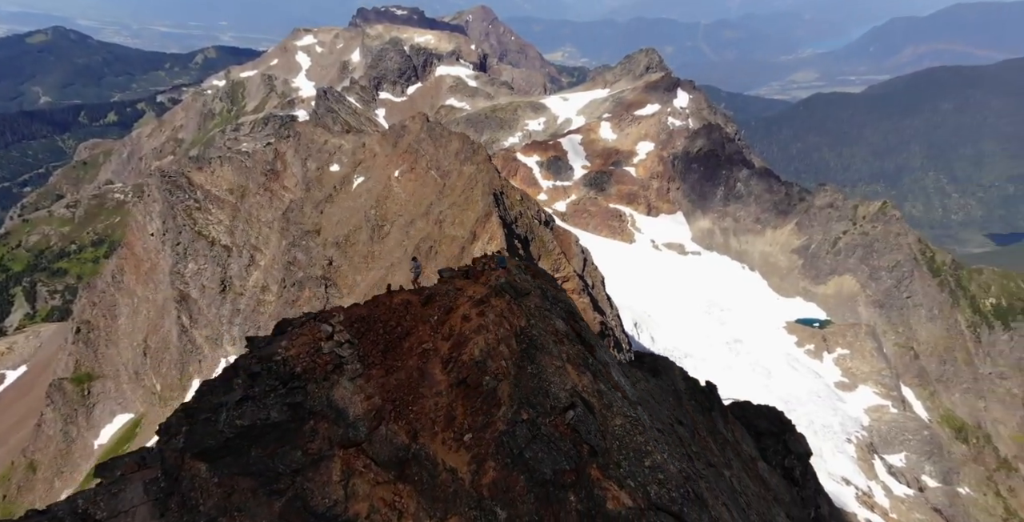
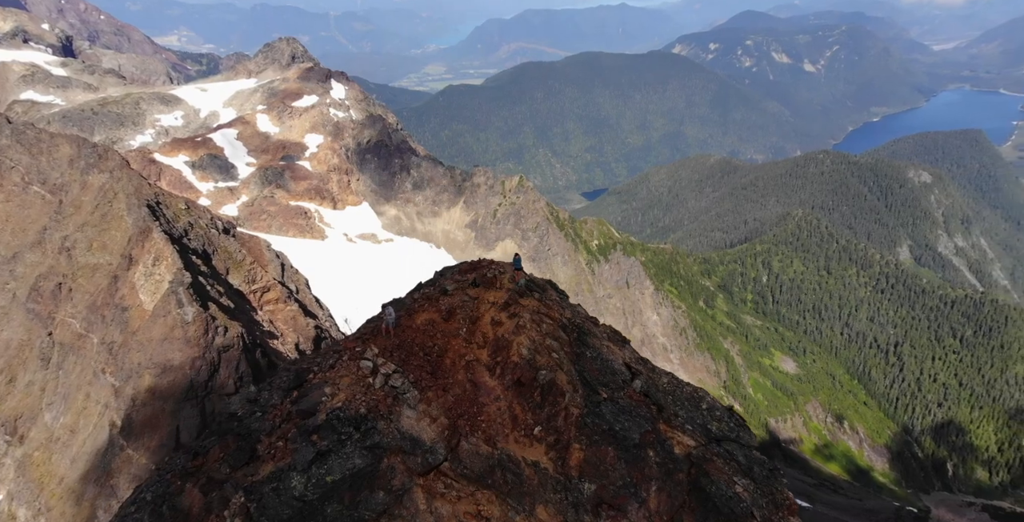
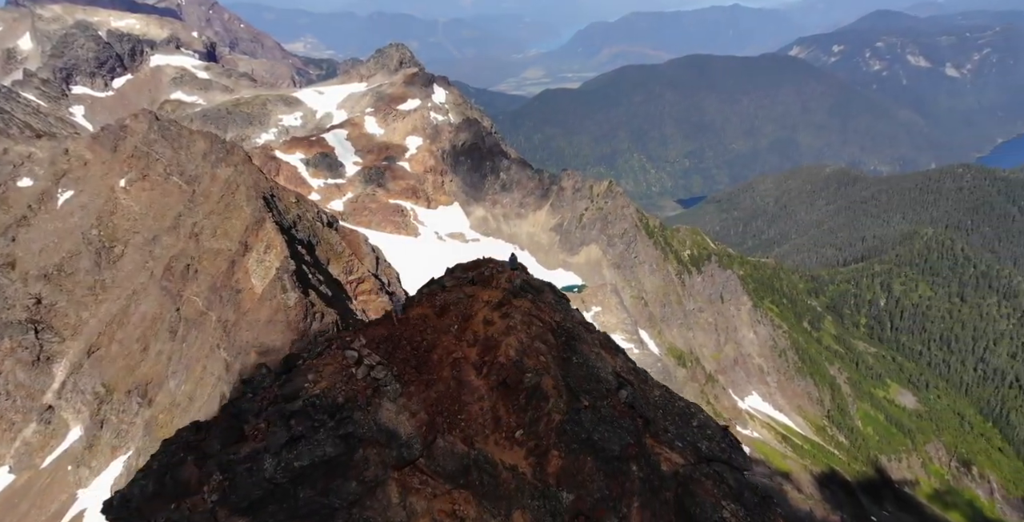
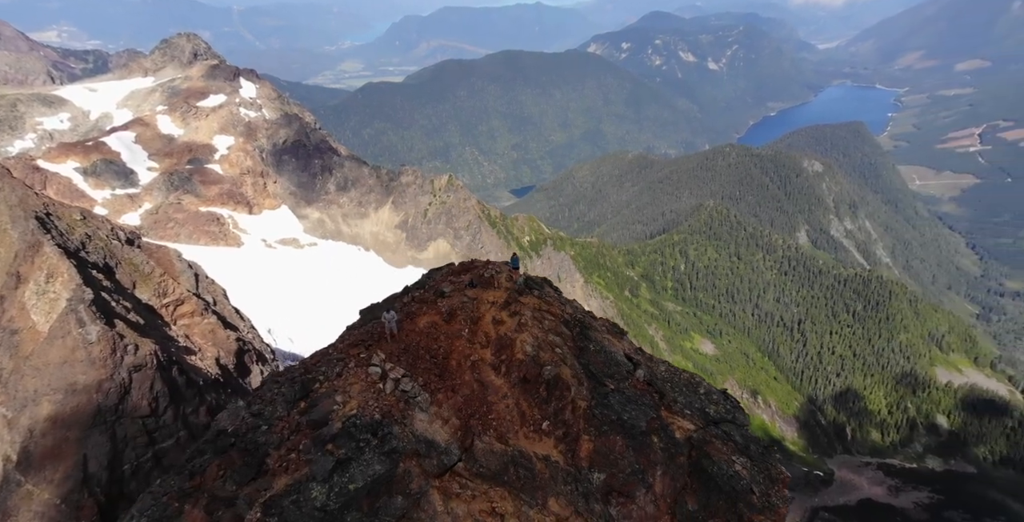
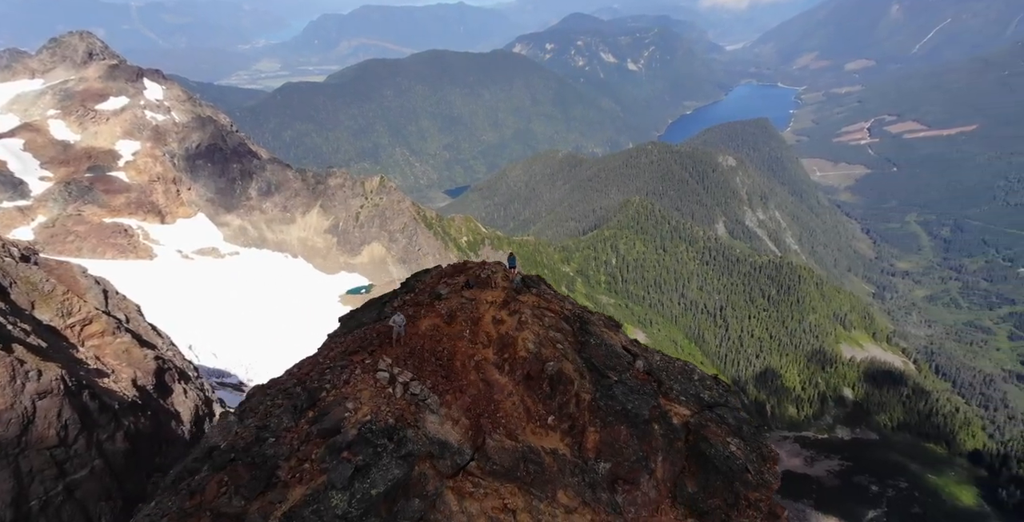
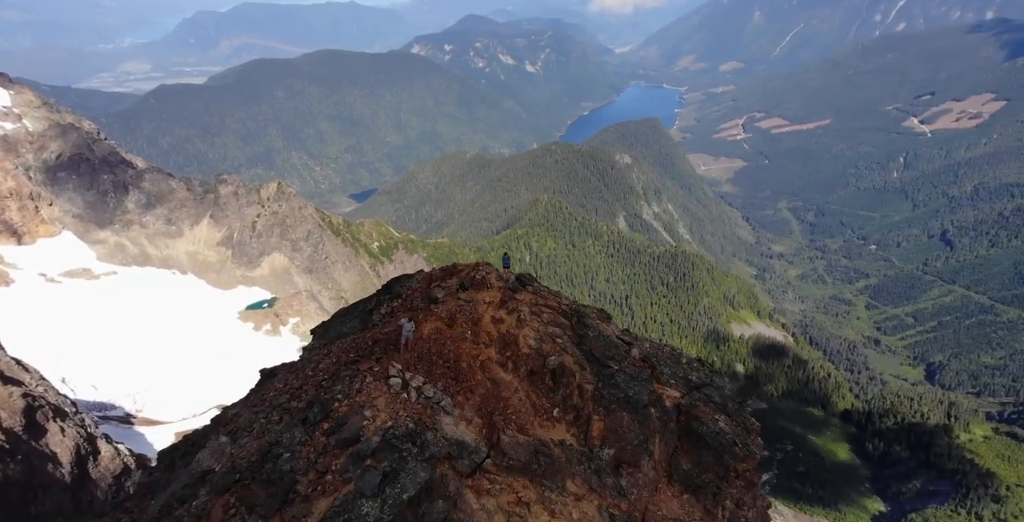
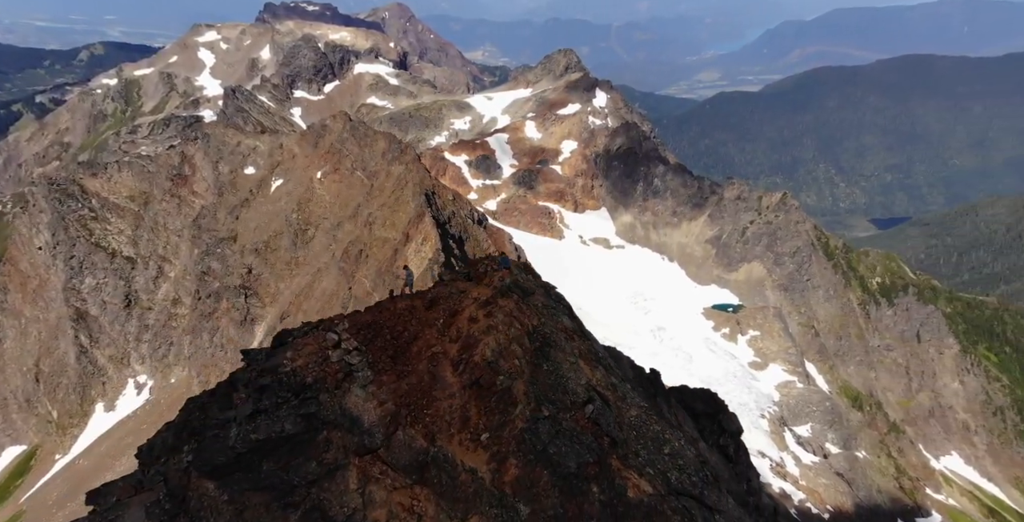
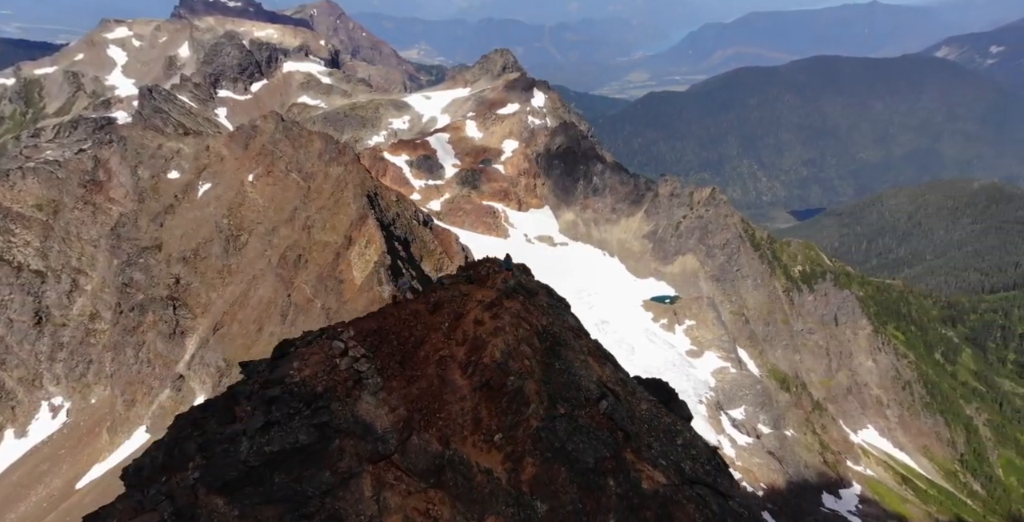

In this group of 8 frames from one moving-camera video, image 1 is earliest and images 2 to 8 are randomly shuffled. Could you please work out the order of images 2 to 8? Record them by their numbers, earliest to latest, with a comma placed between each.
7, 8, 3, 2, 4, 5, 6
